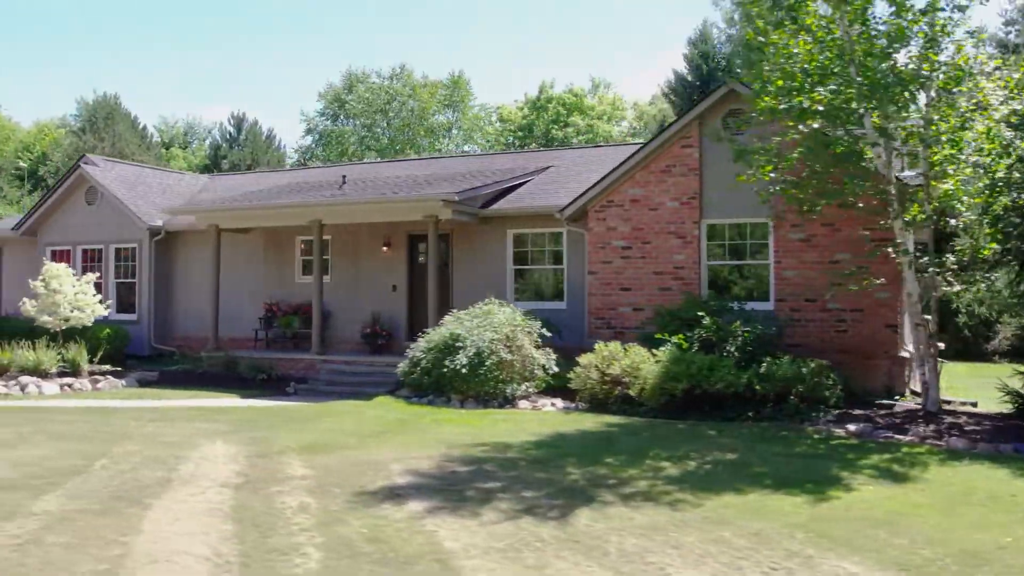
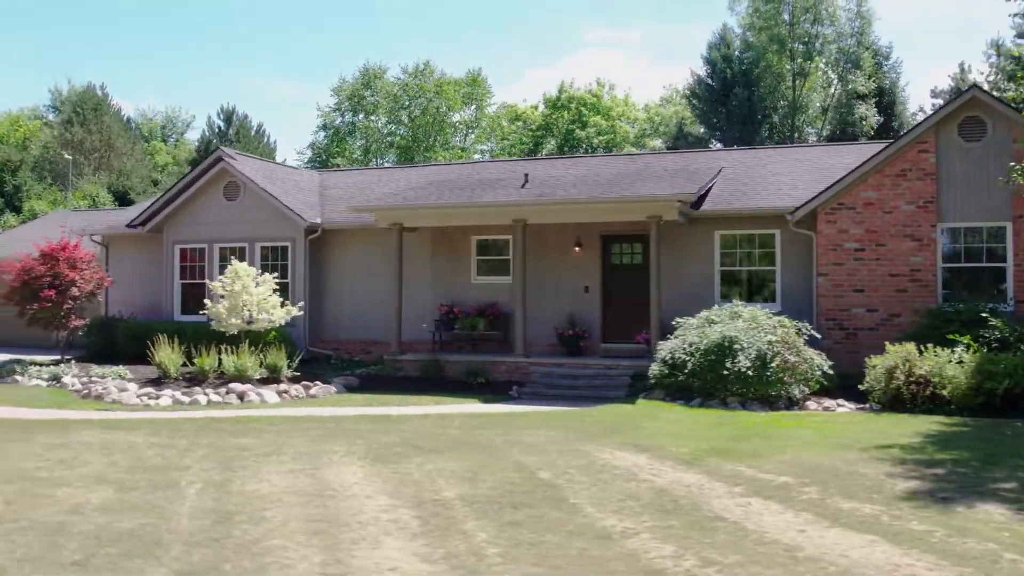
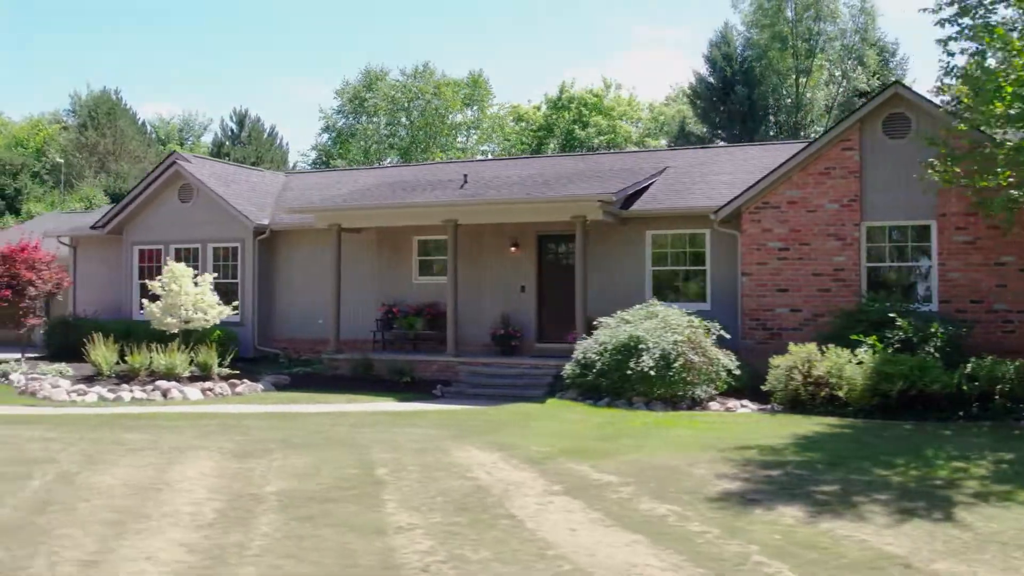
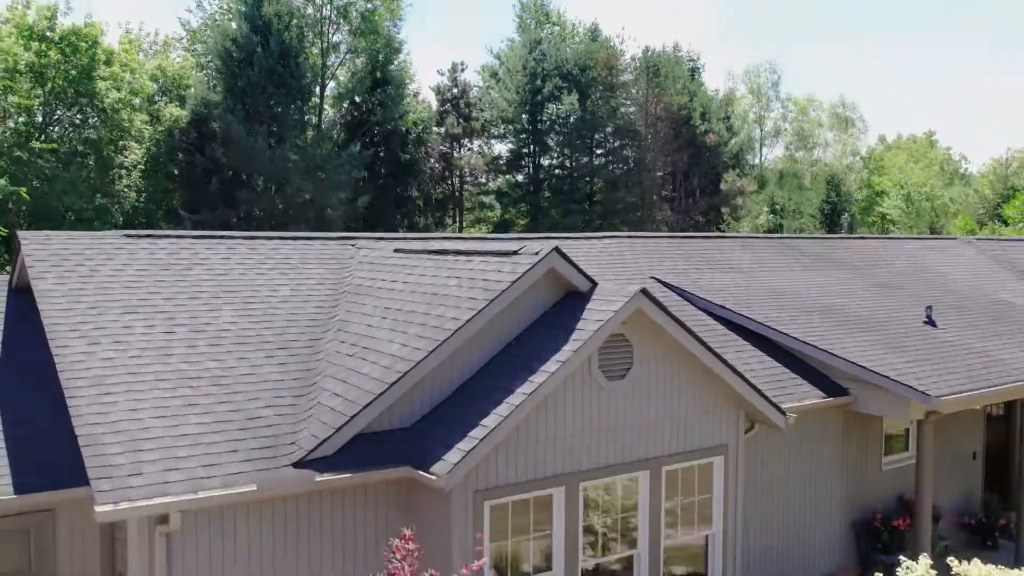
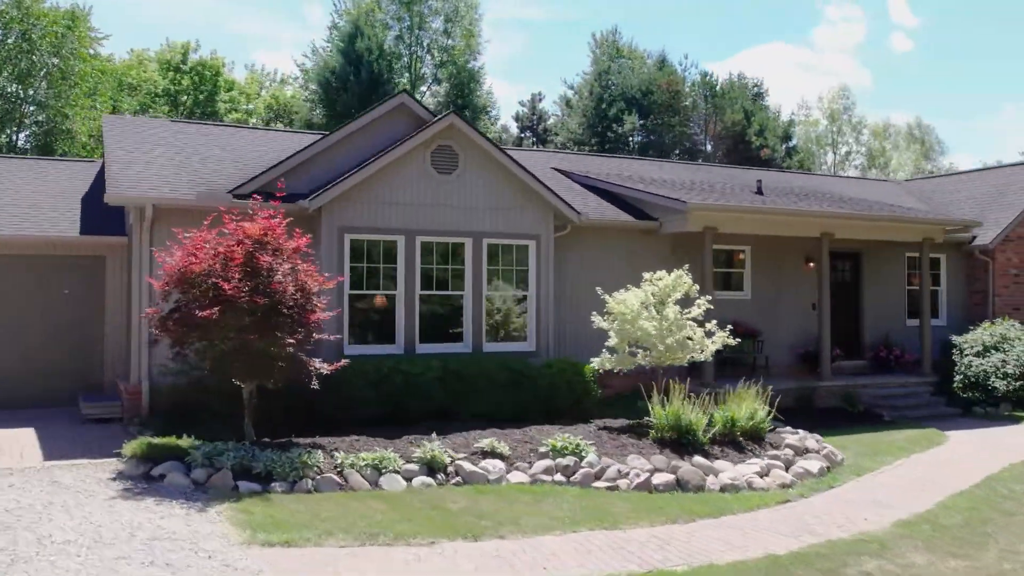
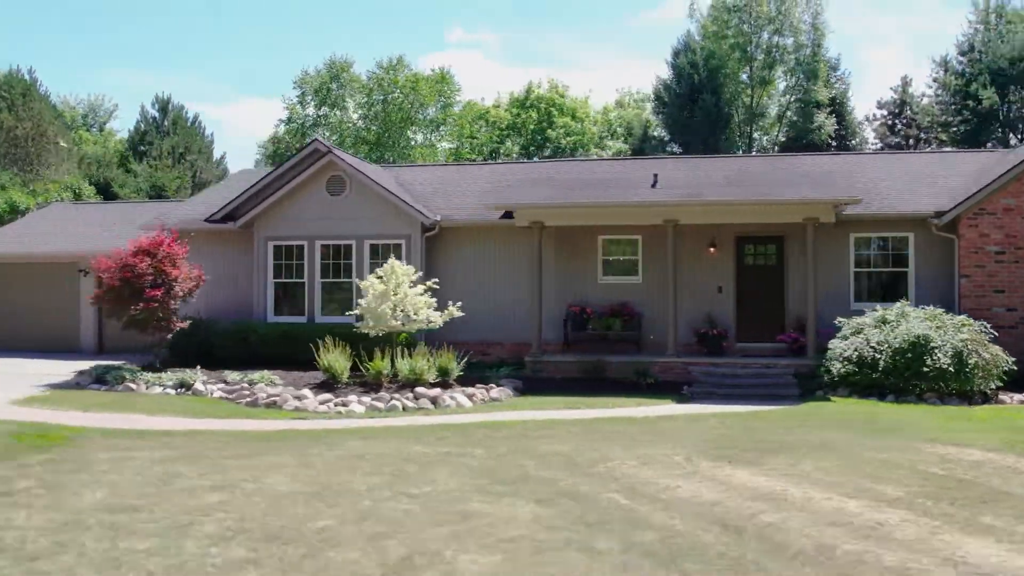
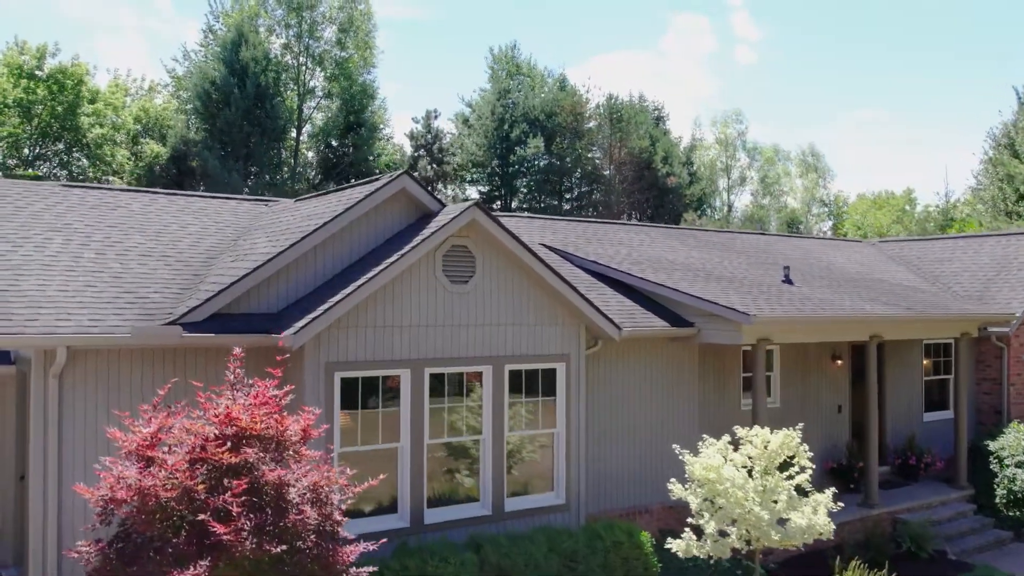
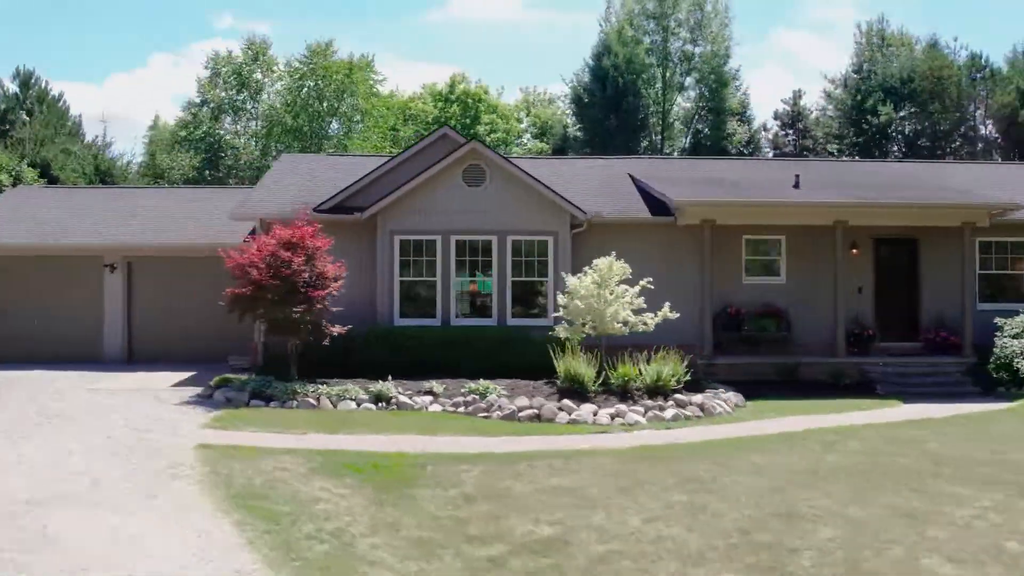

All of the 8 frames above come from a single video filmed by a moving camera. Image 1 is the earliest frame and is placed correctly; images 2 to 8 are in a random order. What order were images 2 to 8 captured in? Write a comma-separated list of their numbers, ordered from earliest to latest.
3, 2, 6, 8, 5, 7, 4
